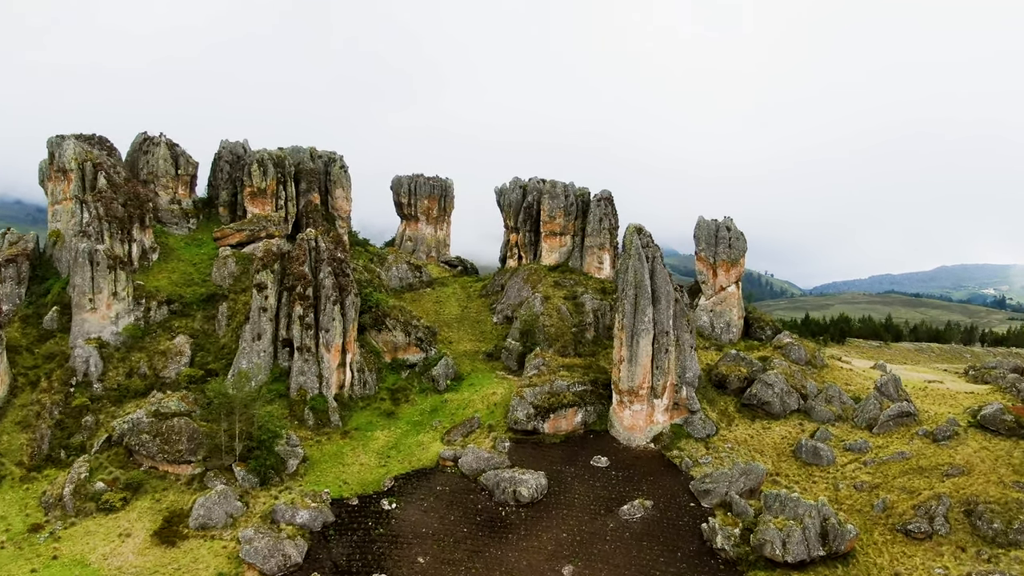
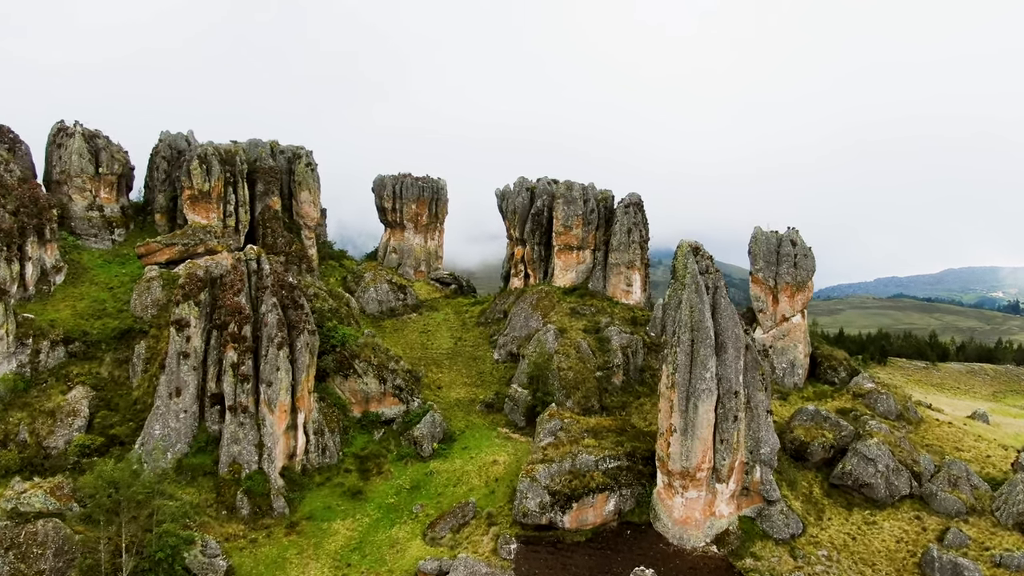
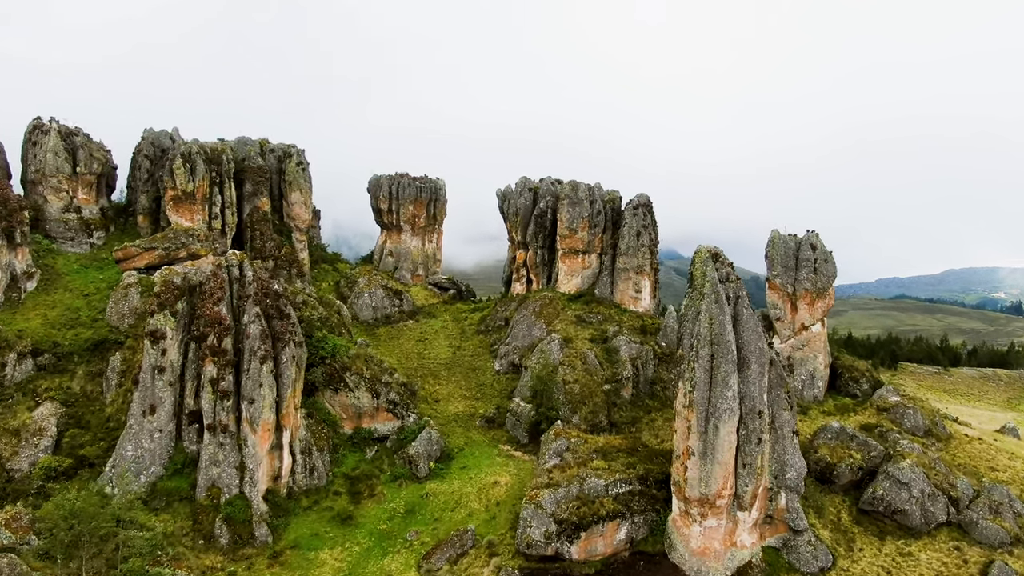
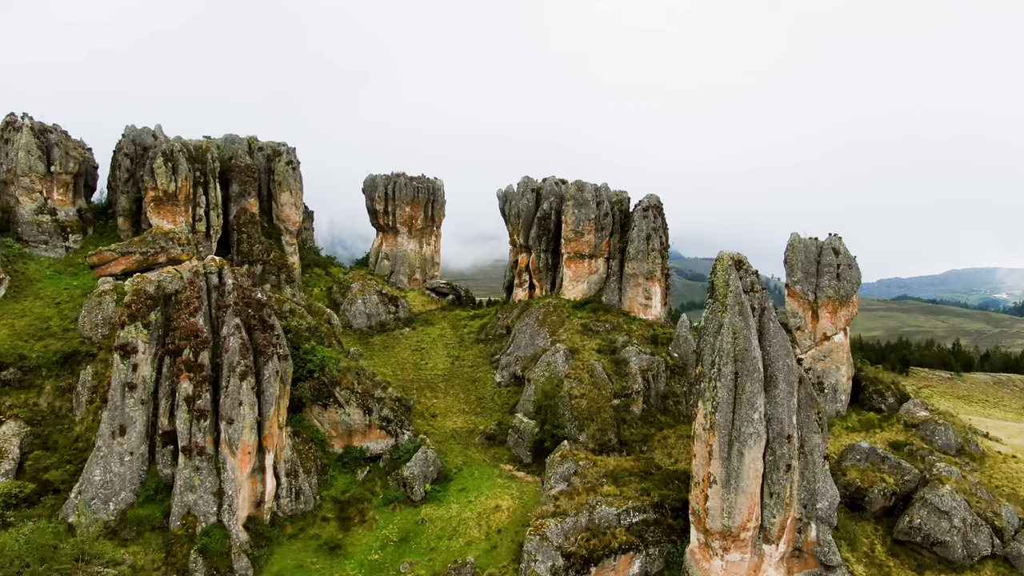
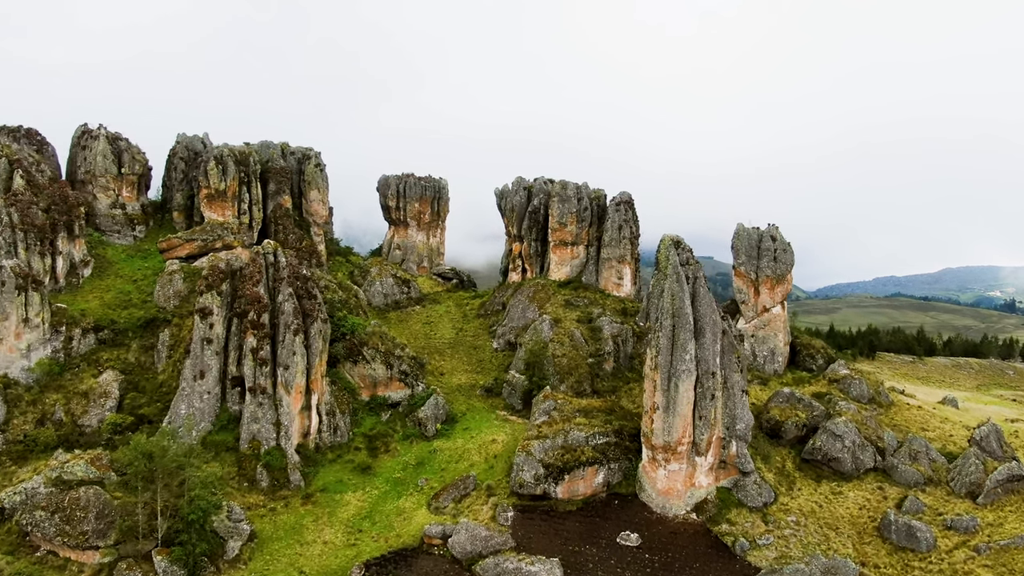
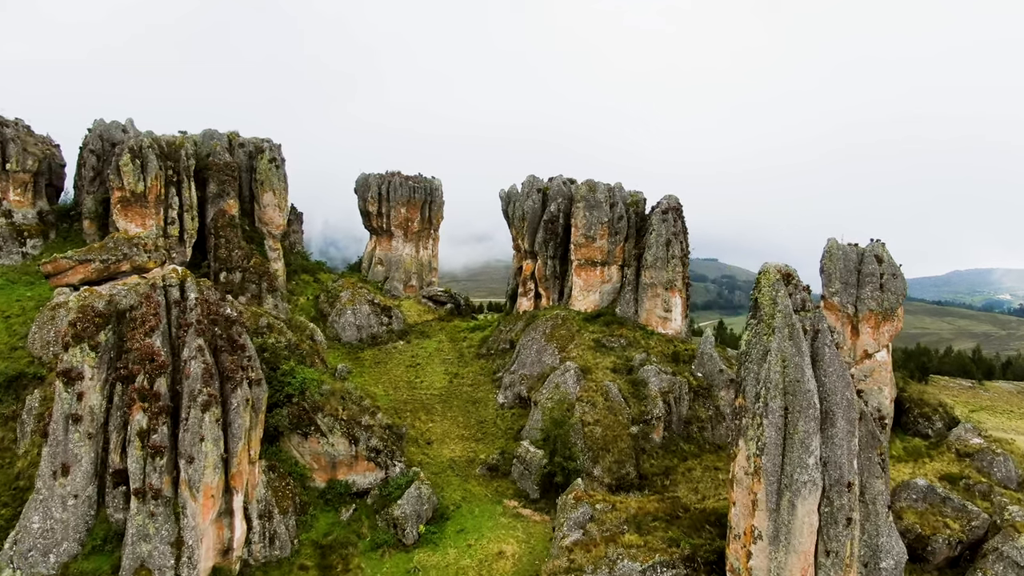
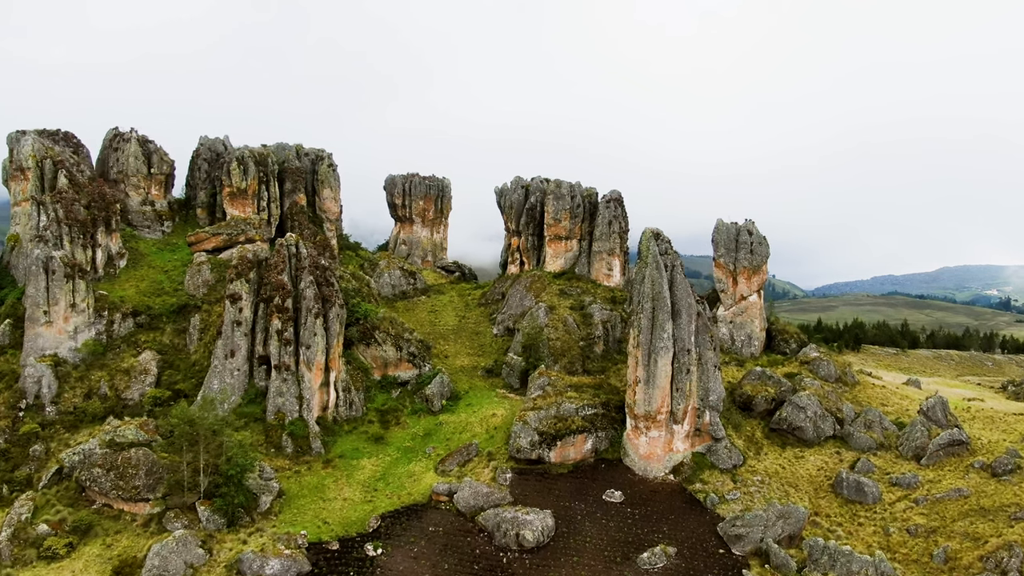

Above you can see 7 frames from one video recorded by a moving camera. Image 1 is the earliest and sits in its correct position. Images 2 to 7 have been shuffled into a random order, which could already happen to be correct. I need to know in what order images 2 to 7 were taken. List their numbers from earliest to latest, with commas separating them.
7, 5, 2, 3, 4, 6
